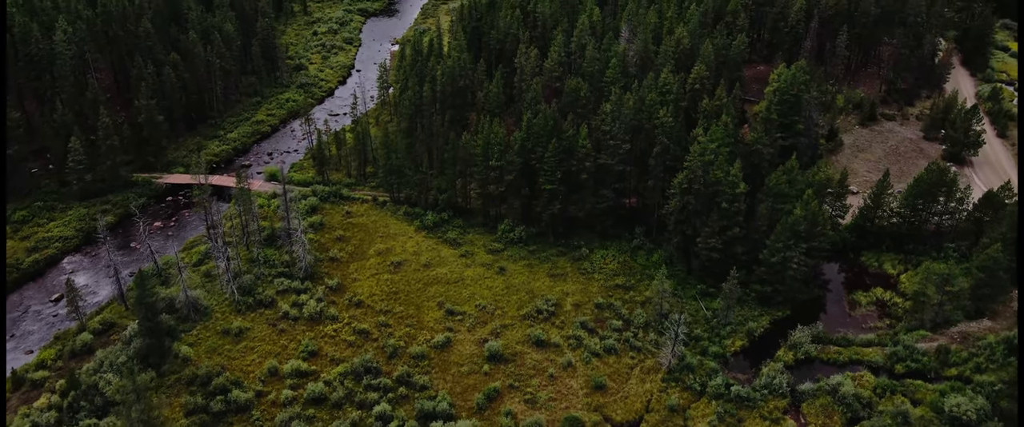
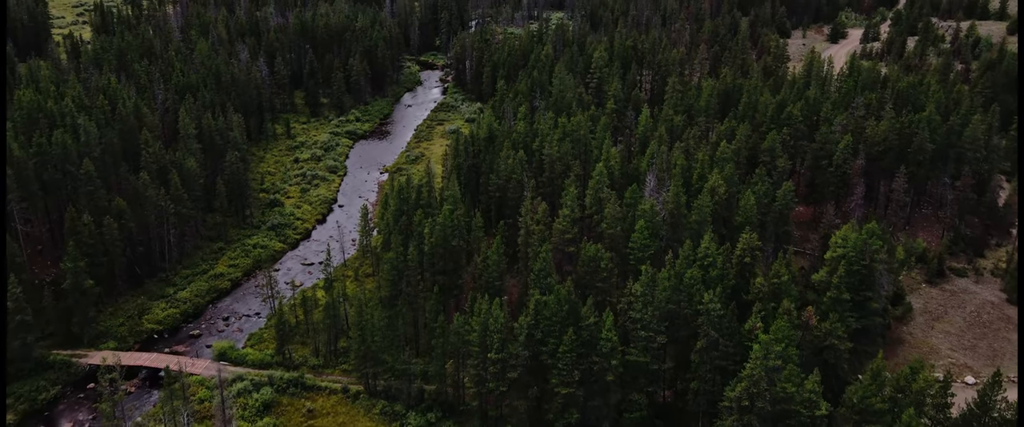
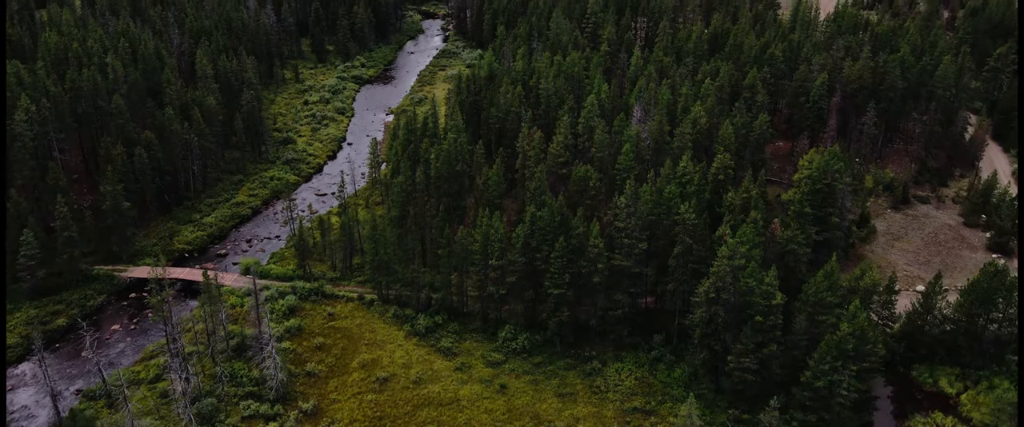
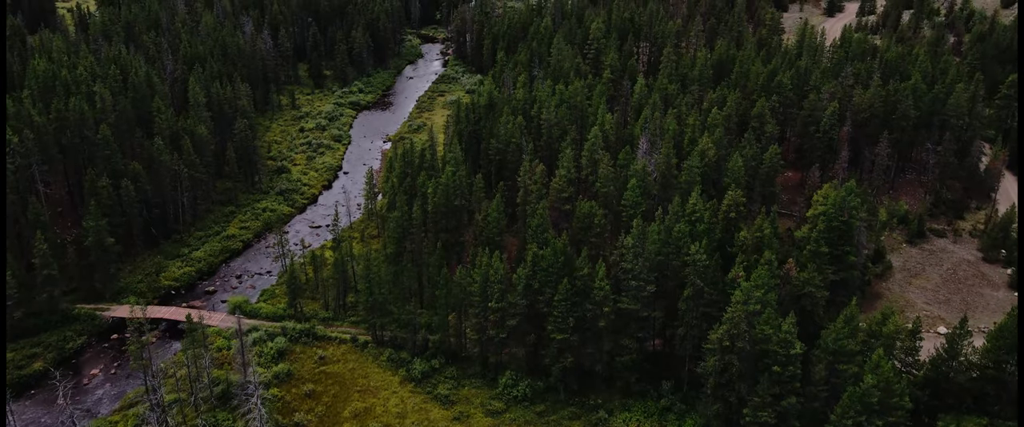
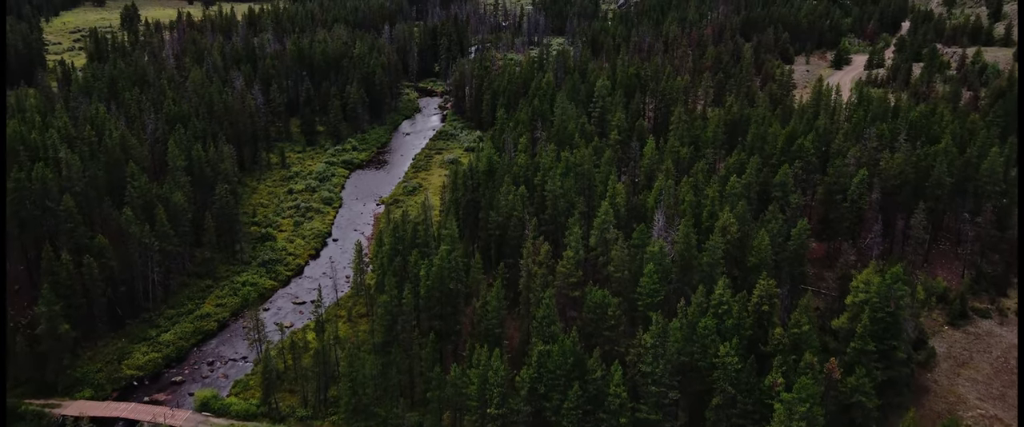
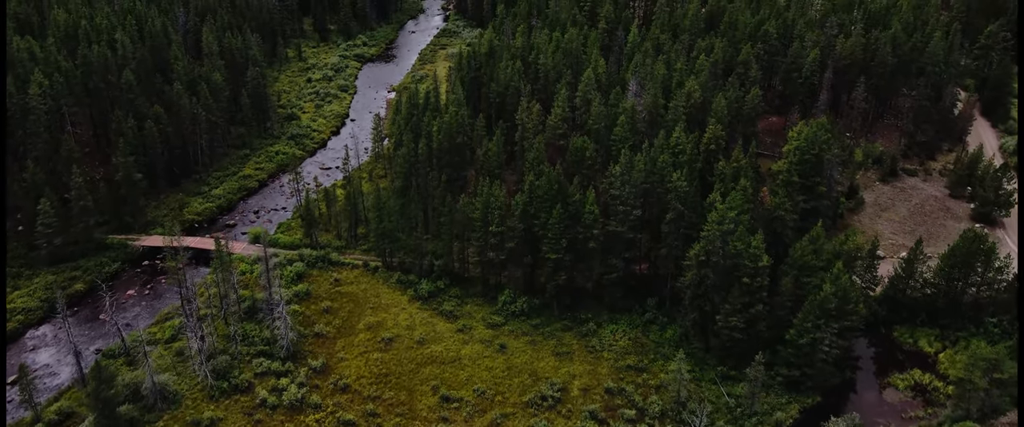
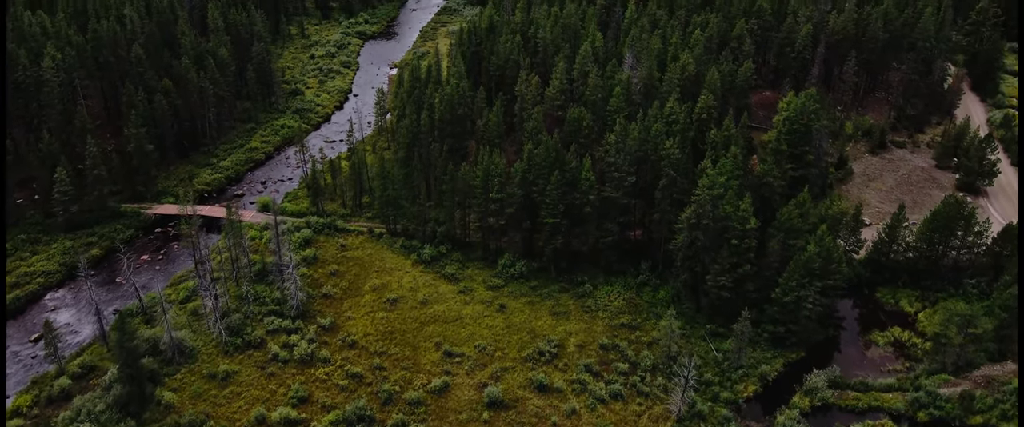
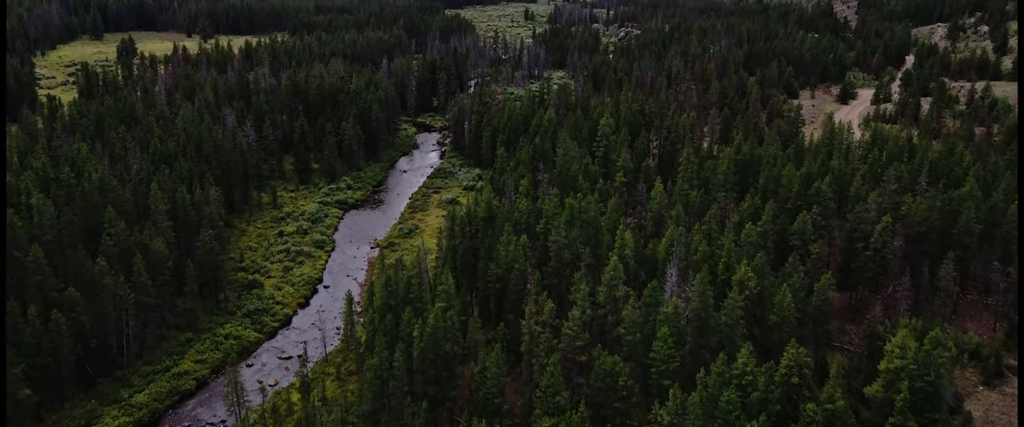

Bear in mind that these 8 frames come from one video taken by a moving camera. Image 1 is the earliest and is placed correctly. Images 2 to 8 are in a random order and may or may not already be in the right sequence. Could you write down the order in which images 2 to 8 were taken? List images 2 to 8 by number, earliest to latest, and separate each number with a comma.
7, 6, 3, 4, 2, 5, 8
